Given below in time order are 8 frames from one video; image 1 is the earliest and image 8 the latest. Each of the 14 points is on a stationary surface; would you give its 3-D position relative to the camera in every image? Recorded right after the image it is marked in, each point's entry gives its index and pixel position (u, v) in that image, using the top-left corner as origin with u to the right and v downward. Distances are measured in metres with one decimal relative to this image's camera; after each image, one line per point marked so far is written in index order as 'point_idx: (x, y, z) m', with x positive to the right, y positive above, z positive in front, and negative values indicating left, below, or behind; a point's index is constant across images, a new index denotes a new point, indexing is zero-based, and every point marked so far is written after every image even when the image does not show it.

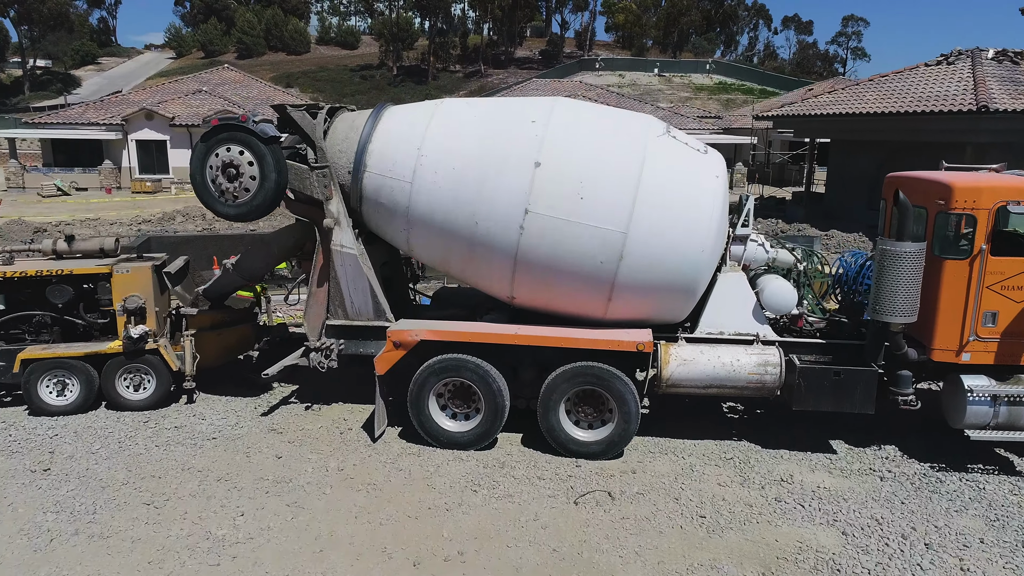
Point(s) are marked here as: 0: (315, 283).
0: (-1.8, 0.0, +6.5) m
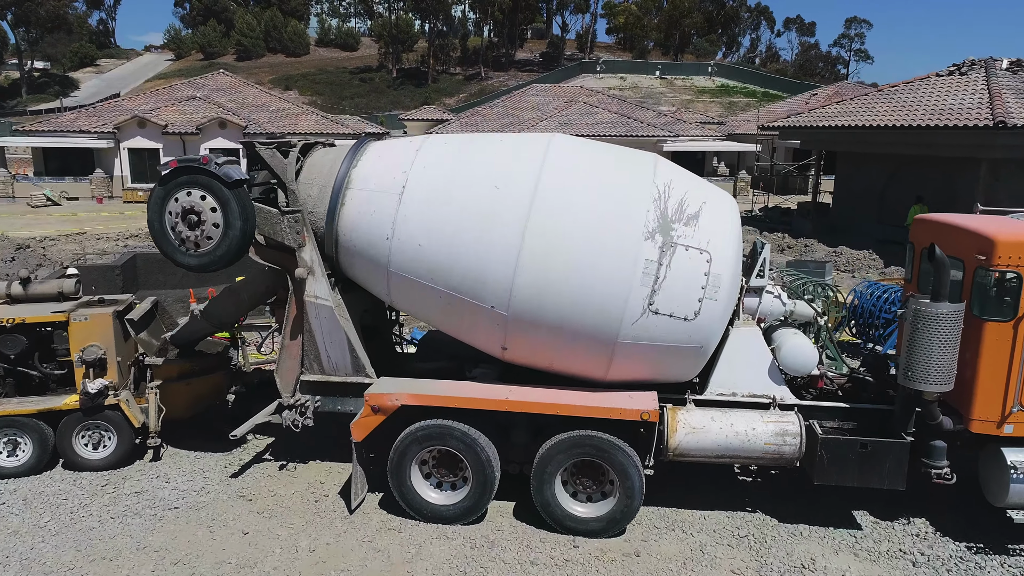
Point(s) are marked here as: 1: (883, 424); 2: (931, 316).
0: (-1.9, -0.4, +6.0) m
1: (+2.8, -1.0, +5.3) m
2: (+2.8, -0.2, +4.8) m
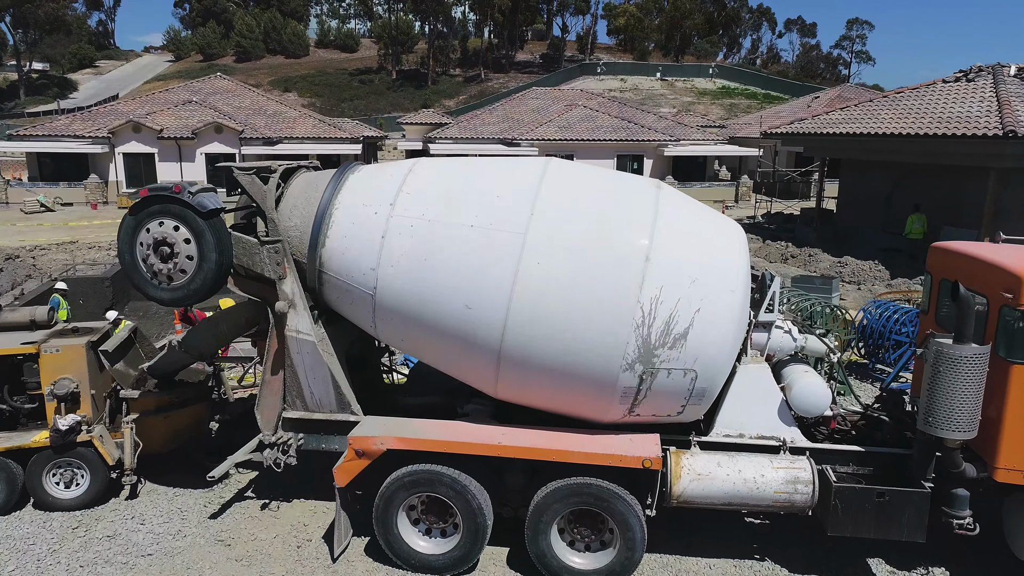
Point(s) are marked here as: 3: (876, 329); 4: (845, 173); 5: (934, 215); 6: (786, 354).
0: (-1.9, -0.7, +5.6) m
1: (+2.7, -1.3, +5.0) m
2: (+2.8, -0.4, +4.5) m
3: (+4.7, -0.5, +9.2) m
4: (+9.3, +3.2, +20.0) m
5: (+10.2, +1.8, +17.2) m
6: (+2.1, -0.5, +5.5) m
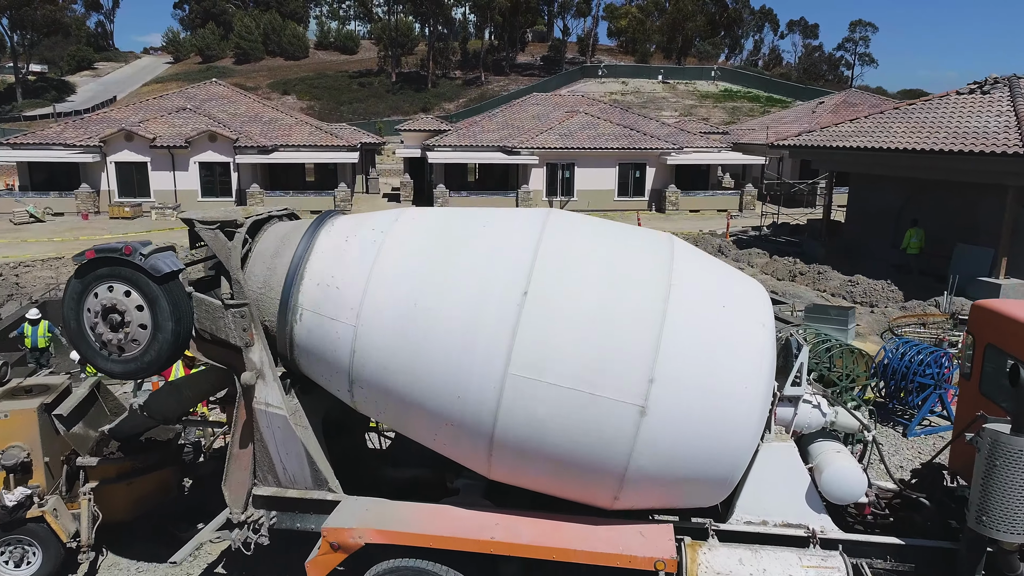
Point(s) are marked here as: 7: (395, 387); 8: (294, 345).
0: (-2.0, -1.1, +5.1) m
1: (+2.7, -1.7, +4.4) m
2: (+2.8, -0.9, +3.9) m
3: (+4.7, -1.0, +8.6) m
4: (+9.3, +2.7, +19.4) m
5: (+10.2, +1.3, +16.7) m
6: (+2.1, -1.0, +4.9) m
7: (-0.7, -0.6, +4.6) m
8: (-1.5, -0.4, +4.8) m
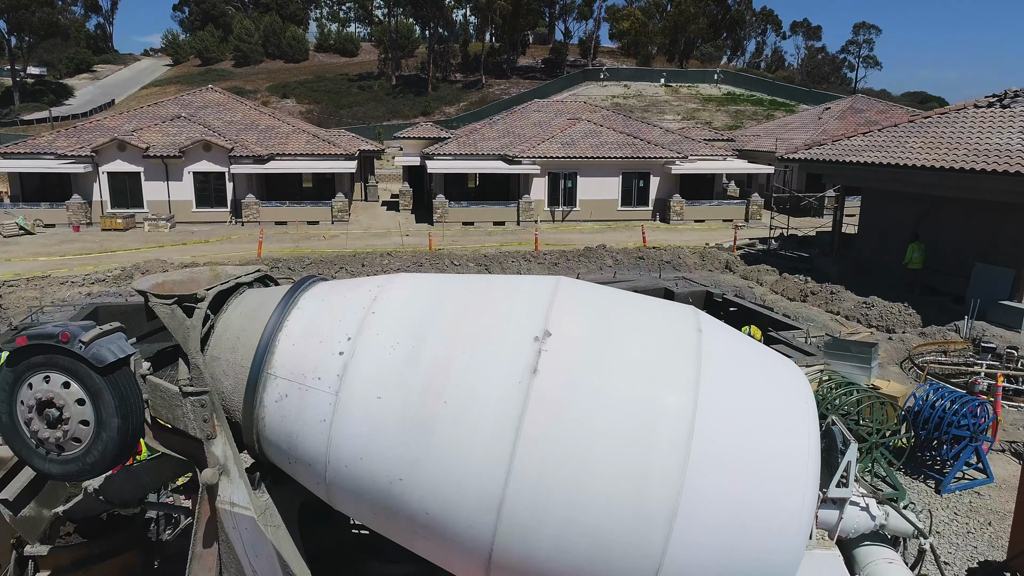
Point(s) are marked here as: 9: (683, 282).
0: (-1.9, -1.6, +4.4) m
1: (+2.7, -2.2, +3.8) m
2: (+2.8, -1.4, +3.3) m
3: (+4.7, -1.4, +8.0) m
4: (+9.3, +2.3, +18.8) m
5: (+10.2, +0.8, +16.0) m
6: (+2.1, -1.4, +4.3) m
7: (-0.7, -1.1, +3.9) m
8: (-1.5, -0.8, +4.1) m
9: (+4.4, +0.2, +18.4) m
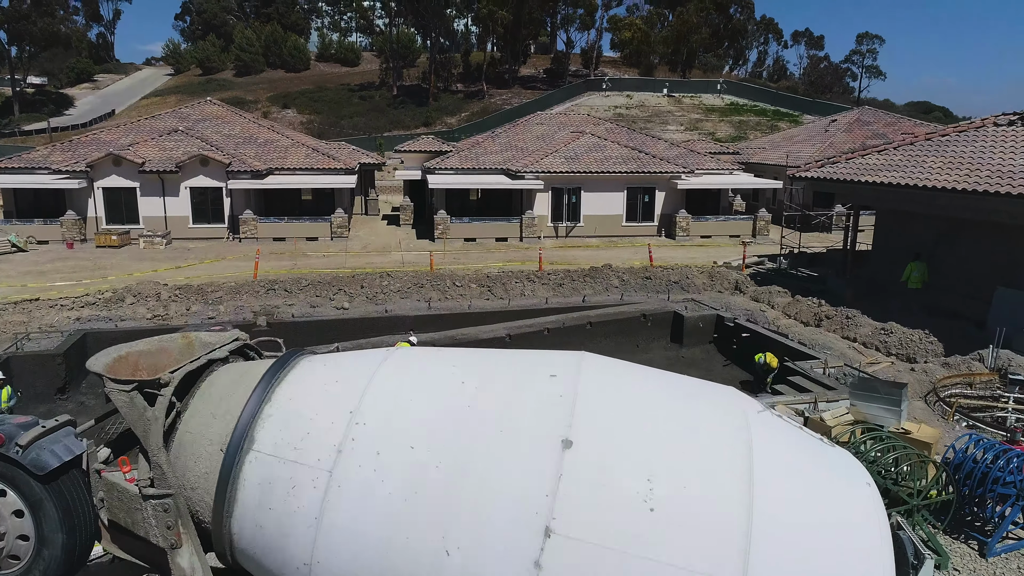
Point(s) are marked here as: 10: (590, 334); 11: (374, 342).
0: (-1.9, -2.0, +3.9) m
1: (+2.8, -2.6, +3.2) m
2: (+2.8, -1.8, +2.7) m
3: (+4.8, -1.9, +7.4) m
4: (+9.4, +1.7, +18.2) m
5: (+10.3, +0.3, +15.4) m
6: (+2.2, -1.9, +3.7) m
7: (-0.7, -1.5, +3.4) m
8: (-1.4, -1.3, +3.6) m
9: (+4.5, -0.4, +17.8) m
10: (+1.8, -1.1, +16.6) m
11: (-3.0, -1.2, +15.4) m
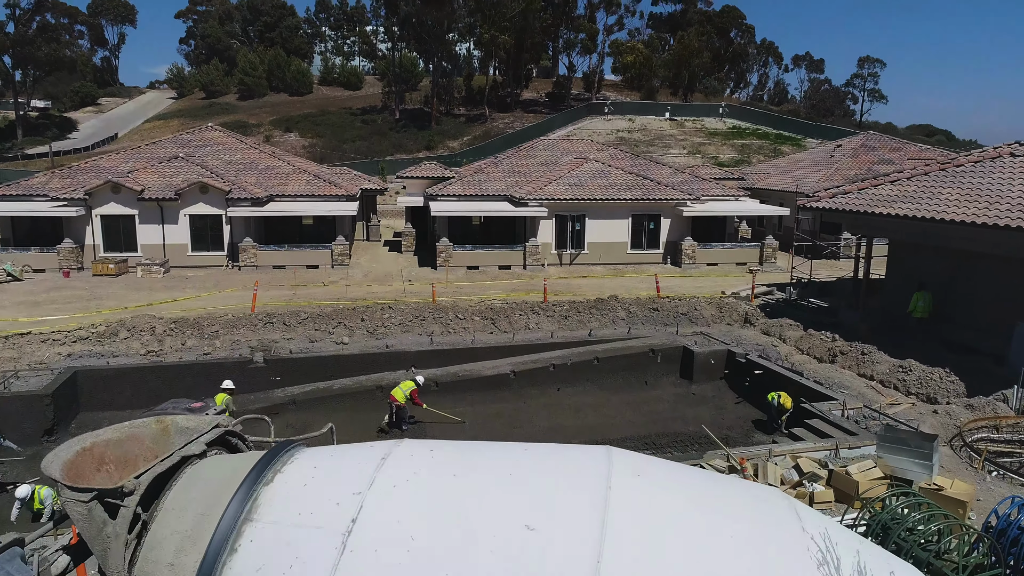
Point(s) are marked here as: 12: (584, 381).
0: (-1.8, -2.4, +3.3) m
1: (+2.8, -3.0, +2.6) m
2: (+2.9, -2.2, +2.2) m
3: (+4.9, -2.4, +6.9) m
4: (+9.5, +0.9, +17.8) m
5: (+10.4, -0.5, +15.0) m
6: (+2.2, -2.3, +3.2) m
7: (-0.6, -1.9, +2.9) m
8: (-1.3, -1.7, +3.1) m
9: (+4.6, -1.2, +17.3) m
10: (+1.9, -1.9, +16.1) m
11: (-2.9, -1.9, +14.9) m
12: (+1.6, -2.1, +16.0) m
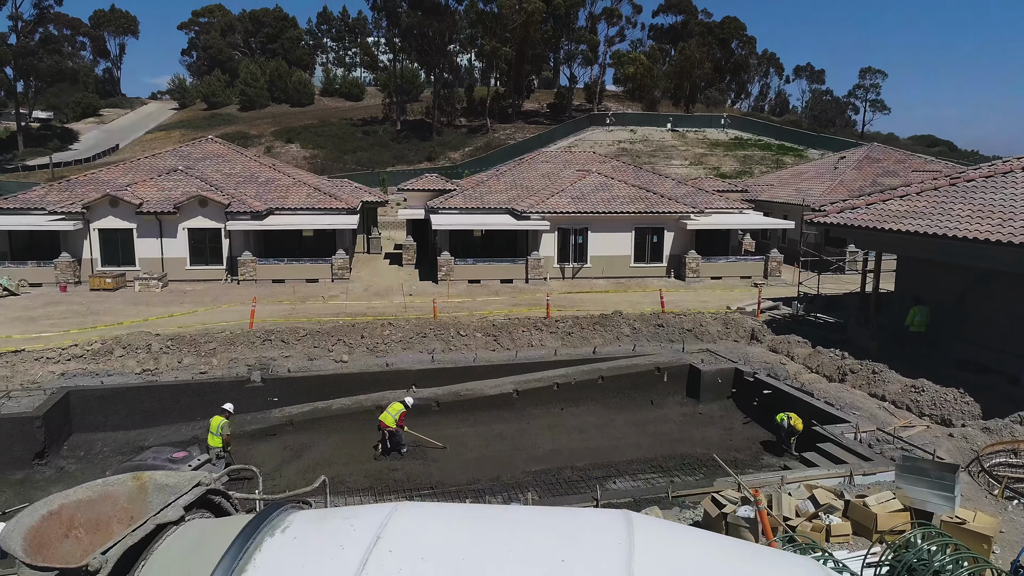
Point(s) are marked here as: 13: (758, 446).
0: (-1.8, -2.6, +3.0) m
1: (+2.9, -3.2, +2.3) m
2: (+2.9, -2.4, +1.8) m
3: (+4.9, -2.7, +6.5) m
4: (+9.6, +0.5, +17.5) m
5: (+10.5, -0.8, +14.6) m
6: (+2.3, -2.5, +2.8) m
7: (-0.5, -2.1, +2.5) m
8: (-1.3, -1.9, +2.7) m
9: (+4.7, -1.6, +17.0) m
10: (+2.0, -2.2, +15.7) m
11: (-2.8, -2.3, +14.6) m
12: (+1.7, -2.5, +15.7) m
13: (+4.8, -3.1, +13.8) m
